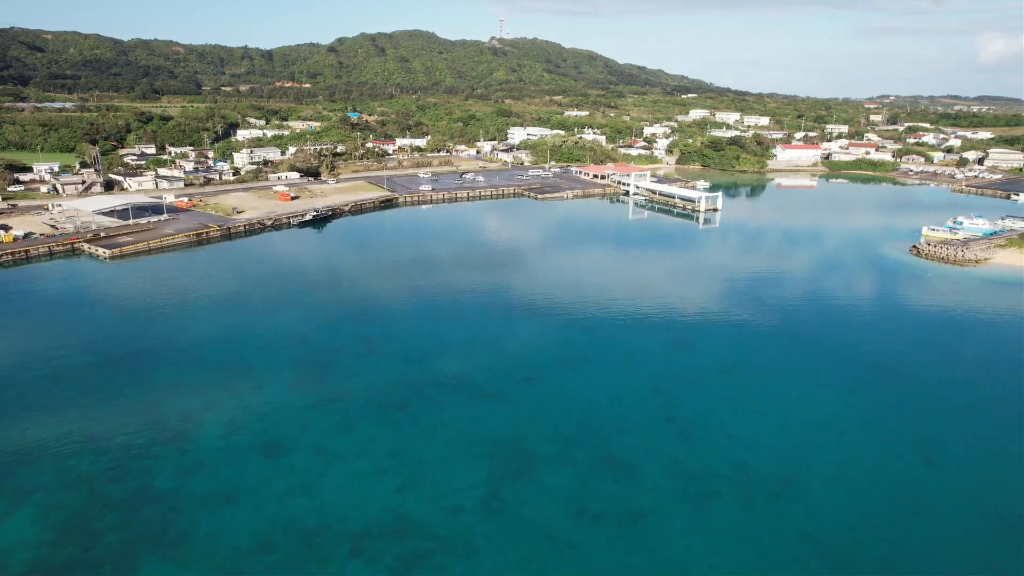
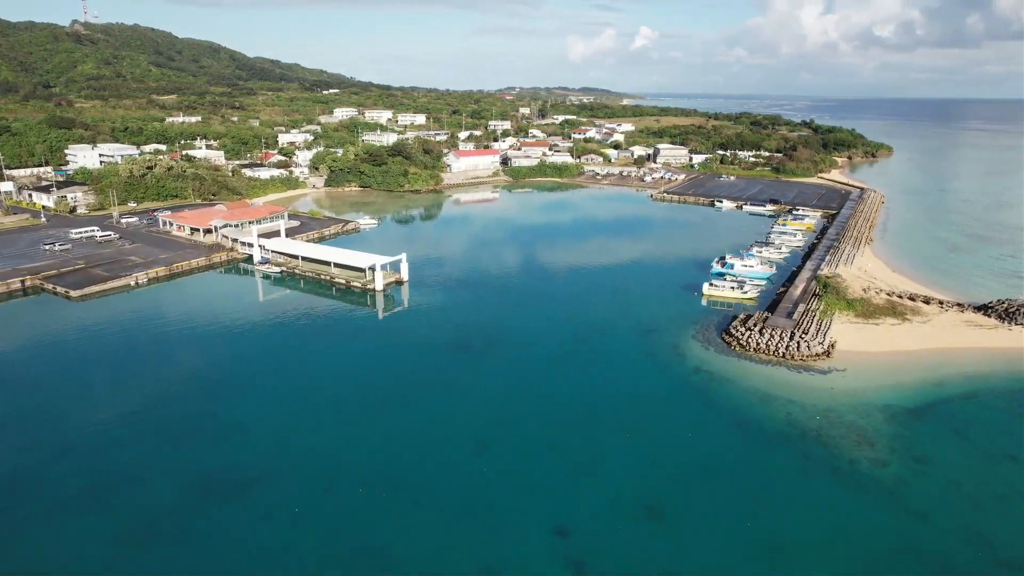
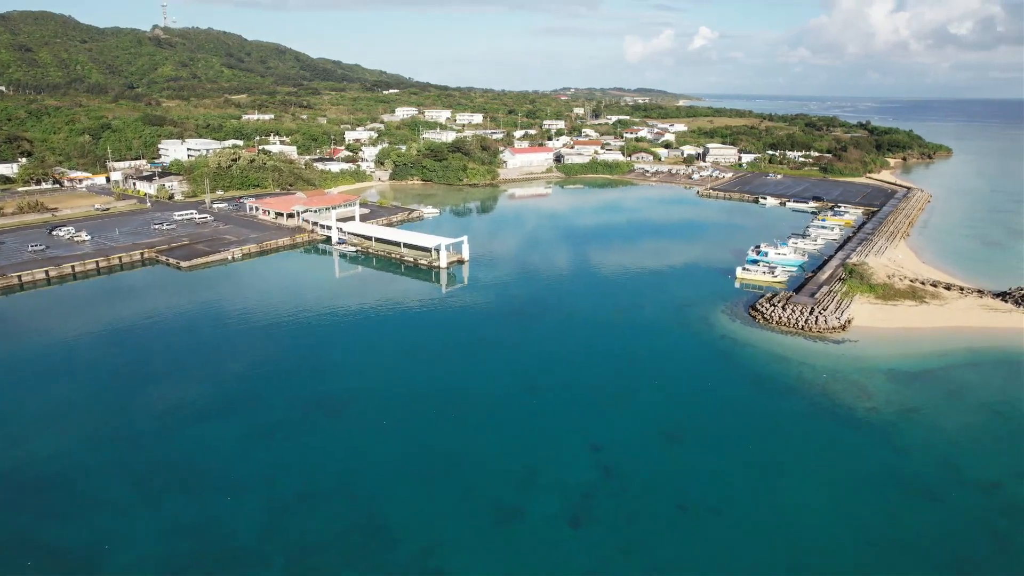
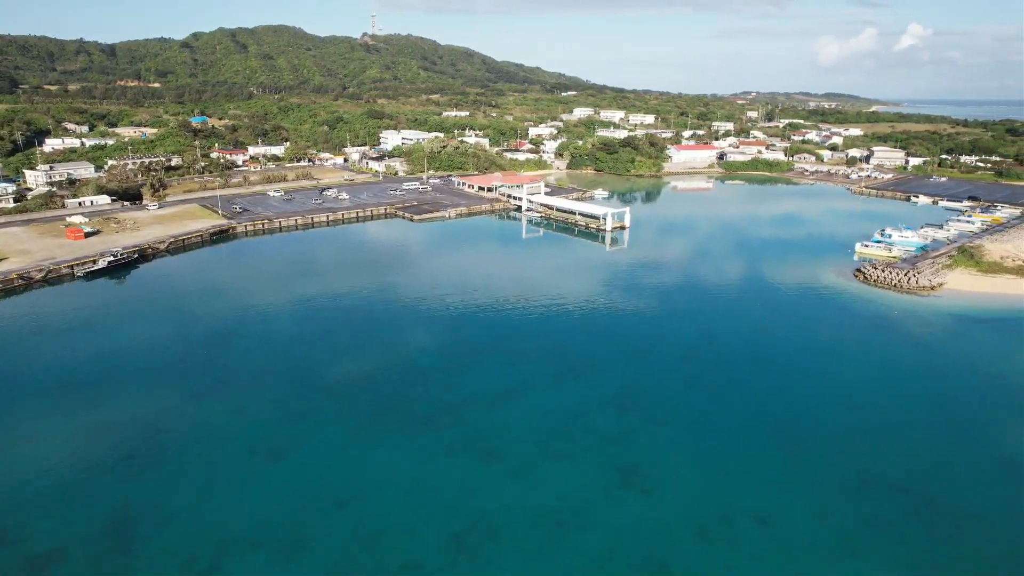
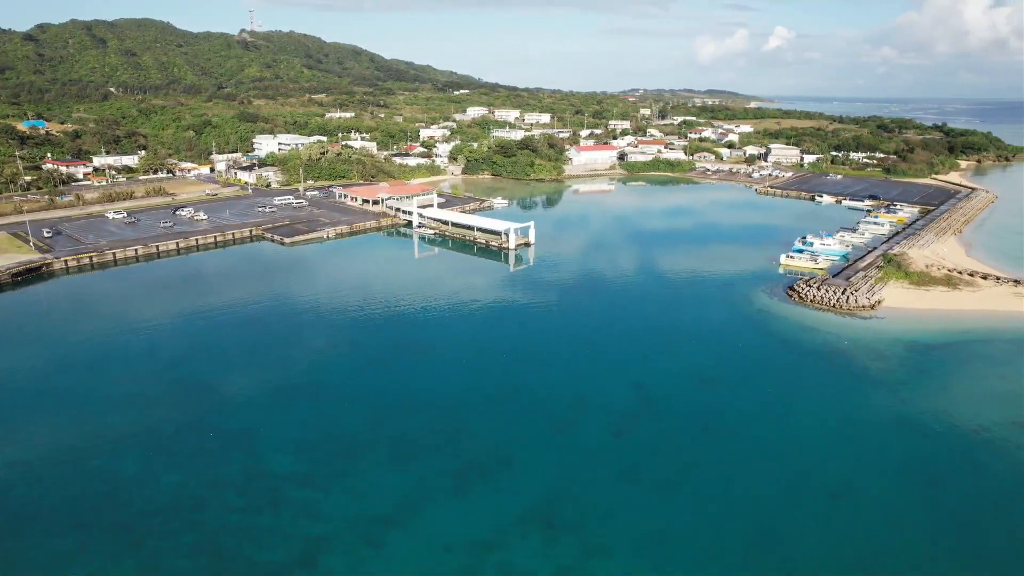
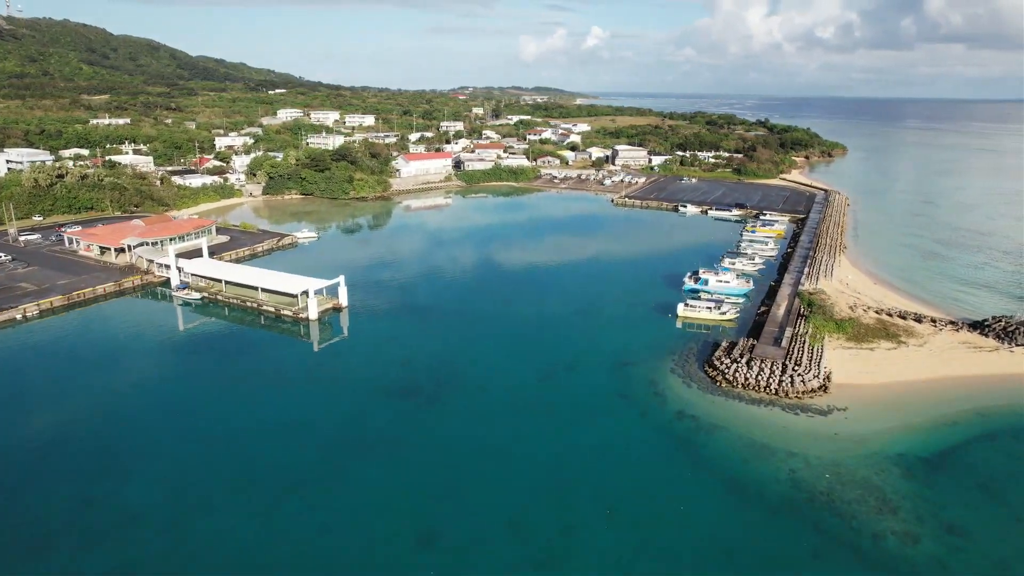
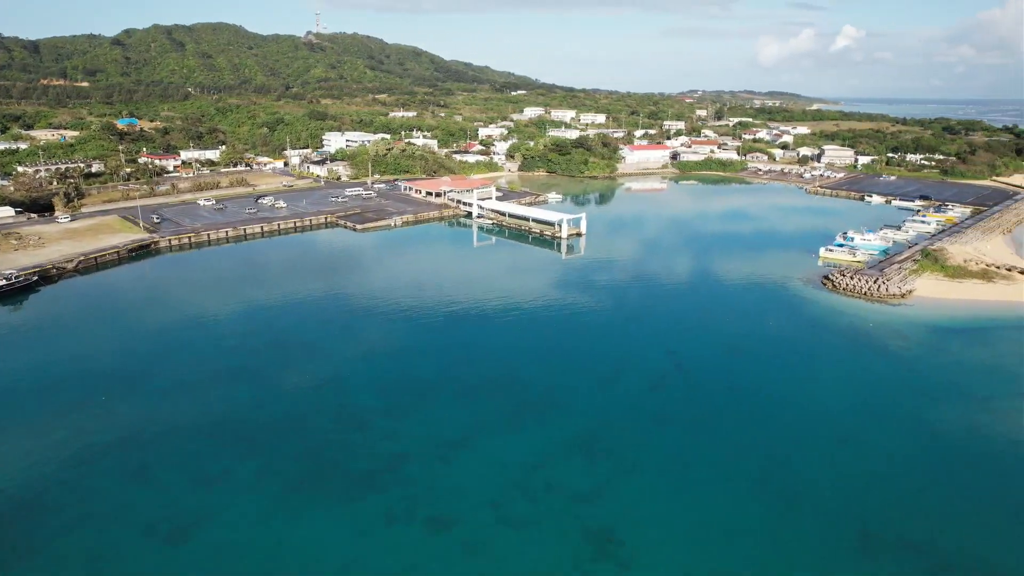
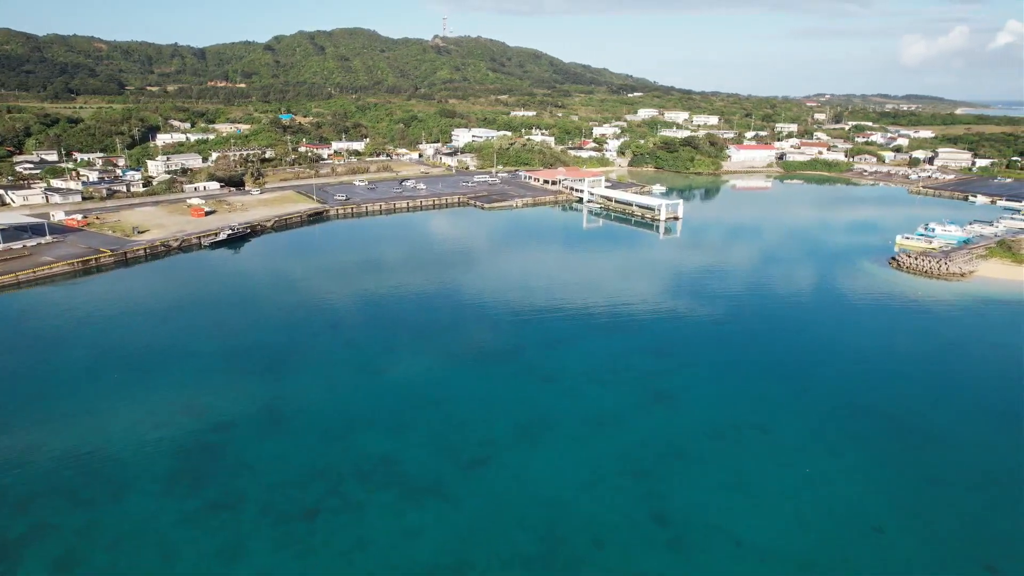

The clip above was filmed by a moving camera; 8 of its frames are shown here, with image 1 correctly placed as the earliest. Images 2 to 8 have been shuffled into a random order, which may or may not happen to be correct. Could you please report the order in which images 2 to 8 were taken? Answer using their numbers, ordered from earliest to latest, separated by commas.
8, 4, 7, 5, 3, 2, 6
